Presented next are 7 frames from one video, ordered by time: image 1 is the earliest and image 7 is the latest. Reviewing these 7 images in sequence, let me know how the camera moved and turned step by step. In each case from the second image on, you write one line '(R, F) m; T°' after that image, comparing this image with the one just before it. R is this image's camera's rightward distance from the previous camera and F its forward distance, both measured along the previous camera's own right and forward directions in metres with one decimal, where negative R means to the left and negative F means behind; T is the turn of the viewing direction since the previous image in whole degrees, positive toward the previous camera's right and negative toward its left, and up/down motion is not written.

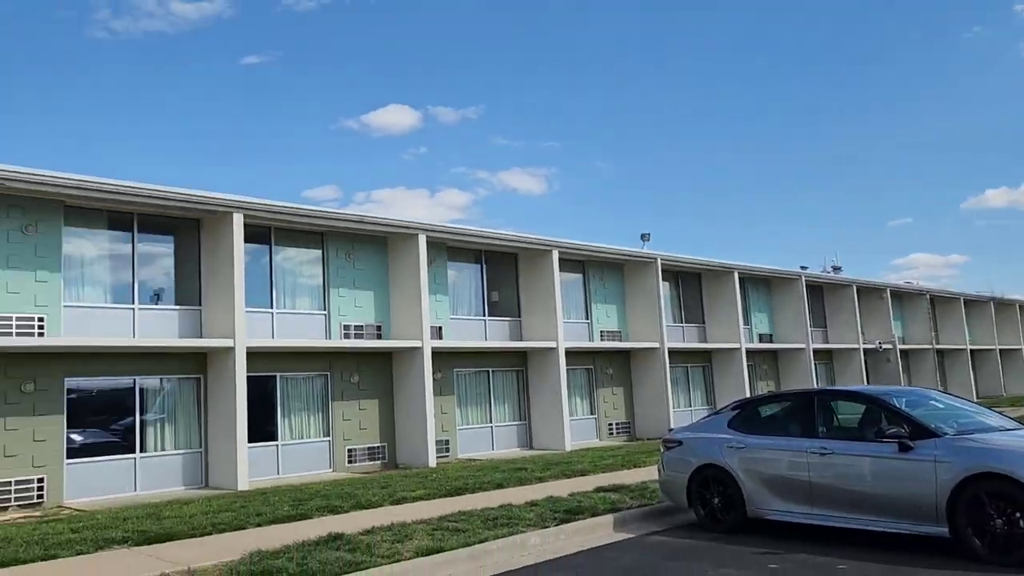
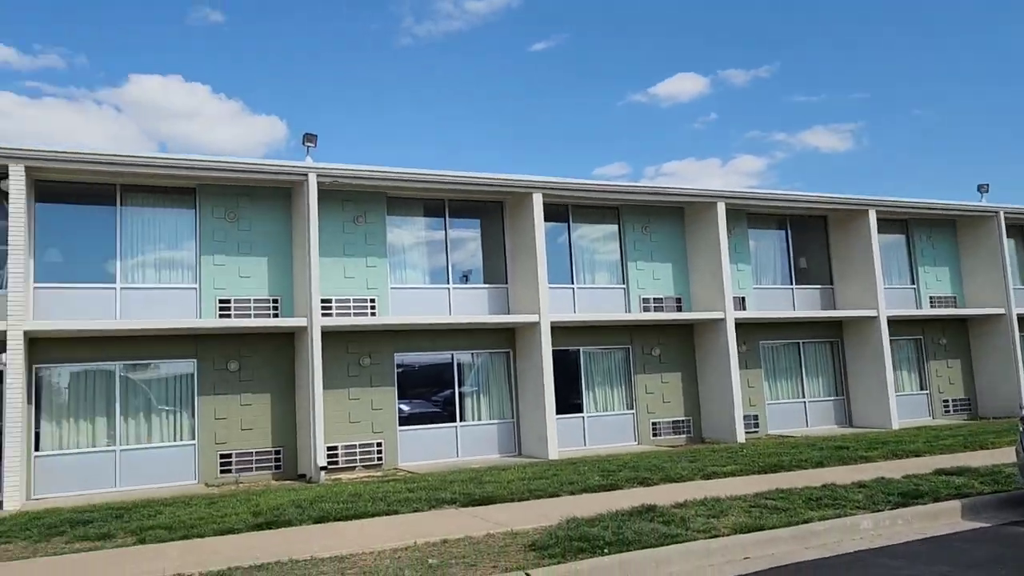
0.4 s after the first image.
(-0.2, +0.2) m; -19°
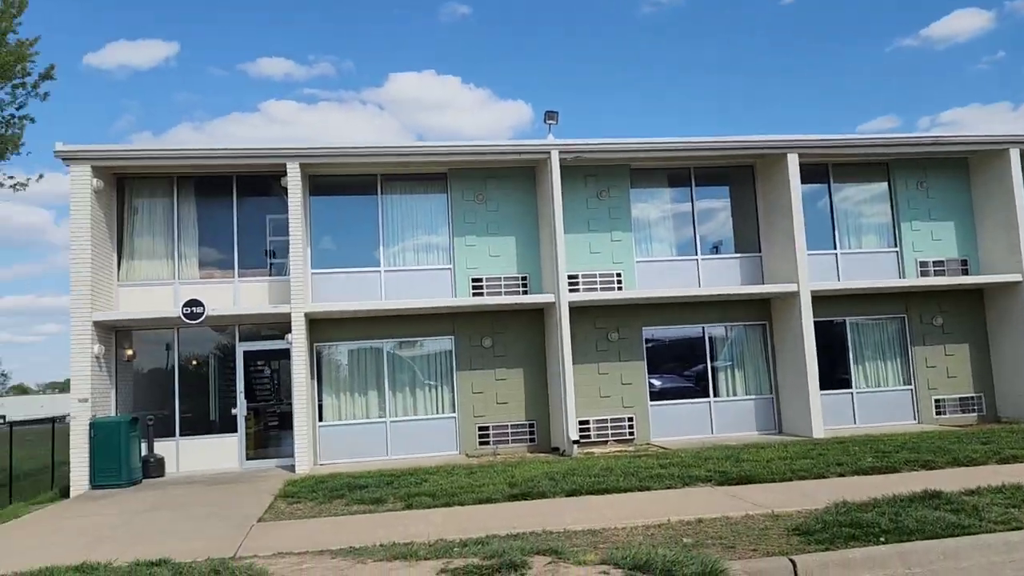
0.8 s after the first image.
(0.0, +0.3) m; -17°
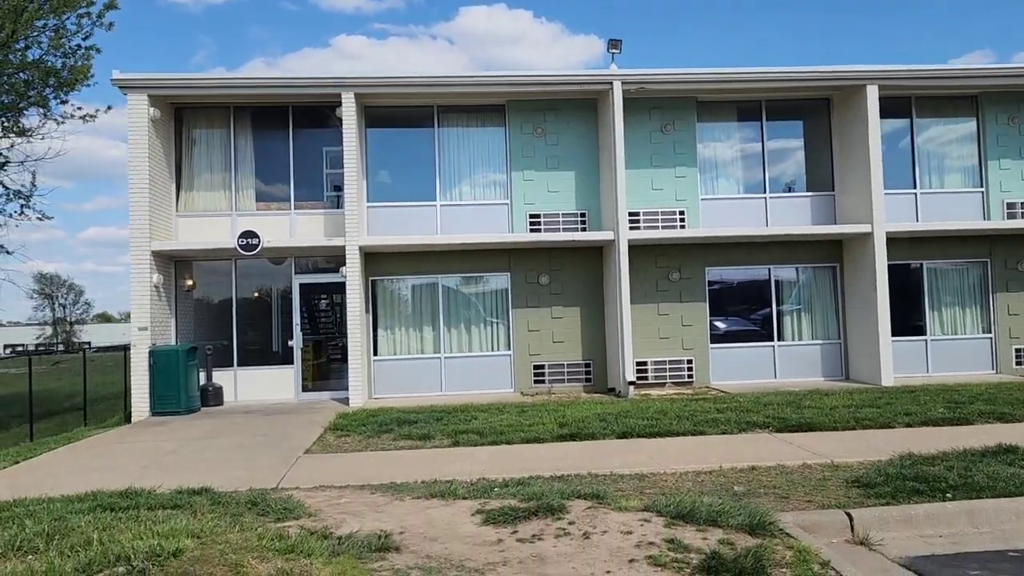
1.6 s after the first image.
(+0.2, +0.3) m; -4°
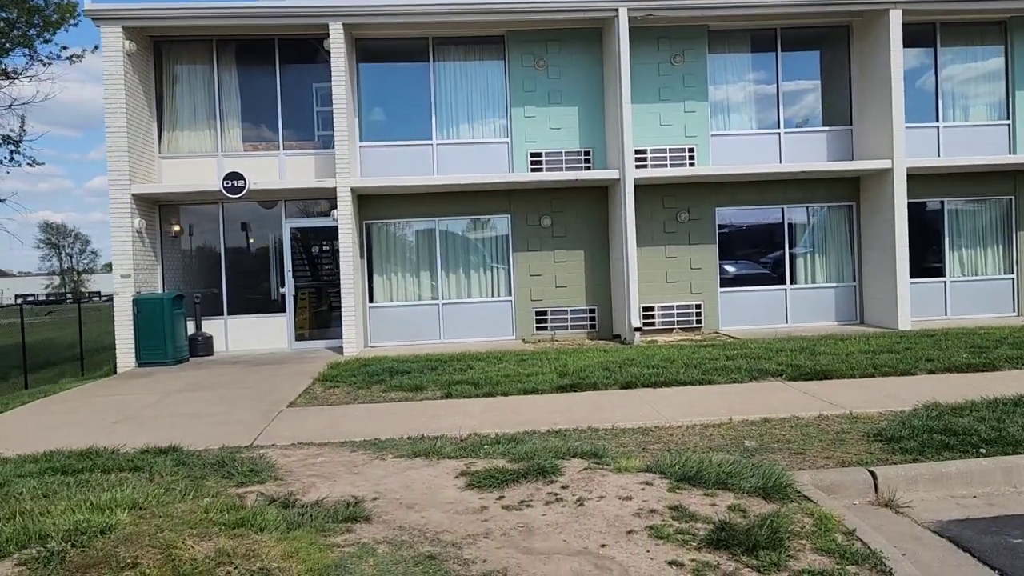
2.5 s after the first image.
(+0.1, +0.6) m; -1°
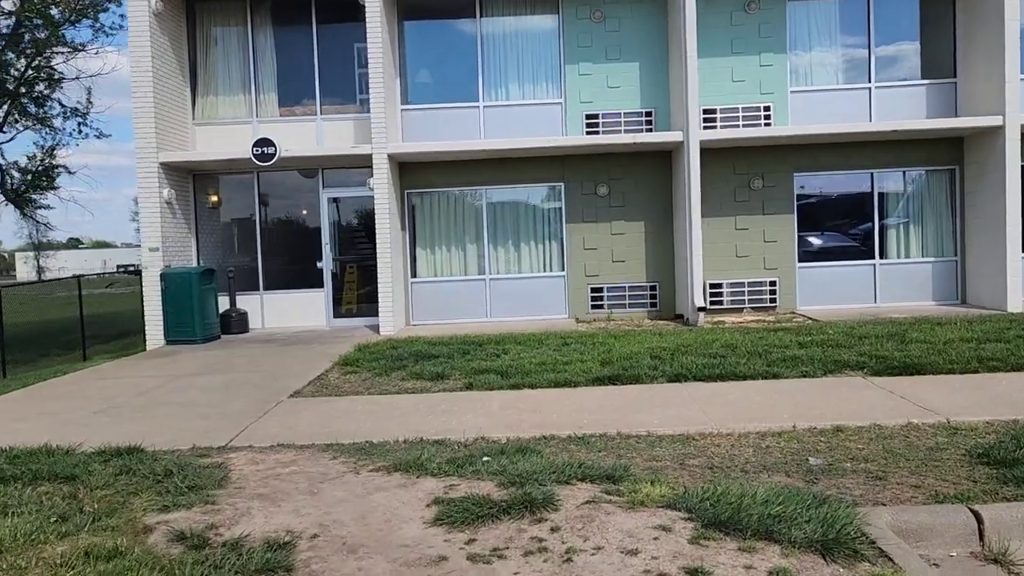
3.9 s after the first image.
(+0.5, +1.2) m; -6°
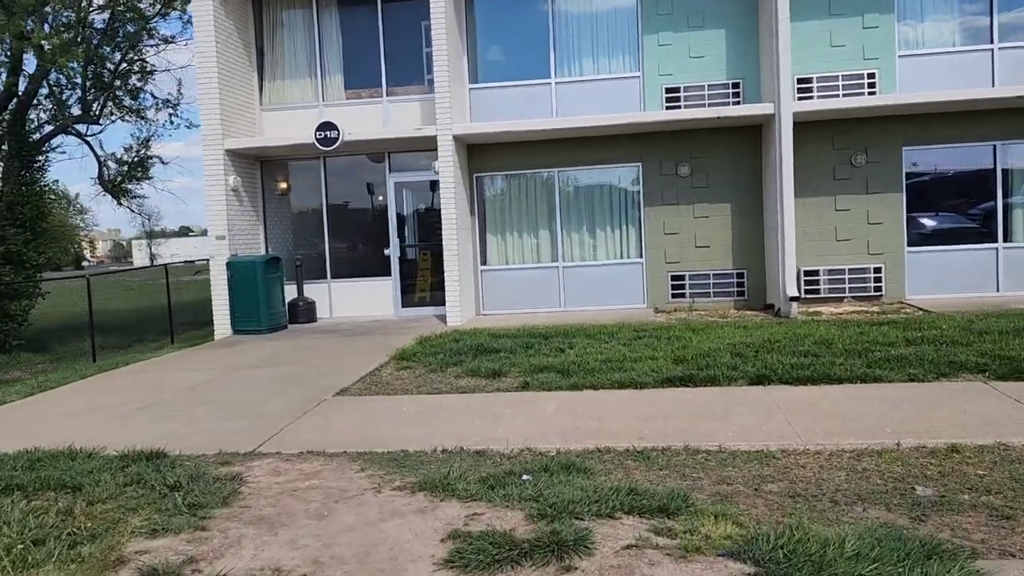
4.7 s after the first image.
(+0.3, +0.7) m; -6°
